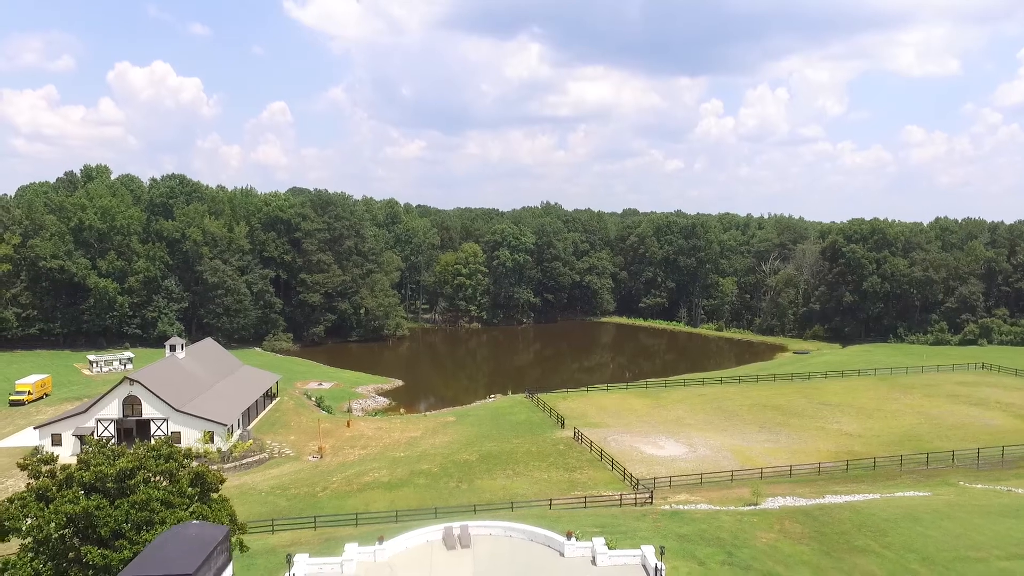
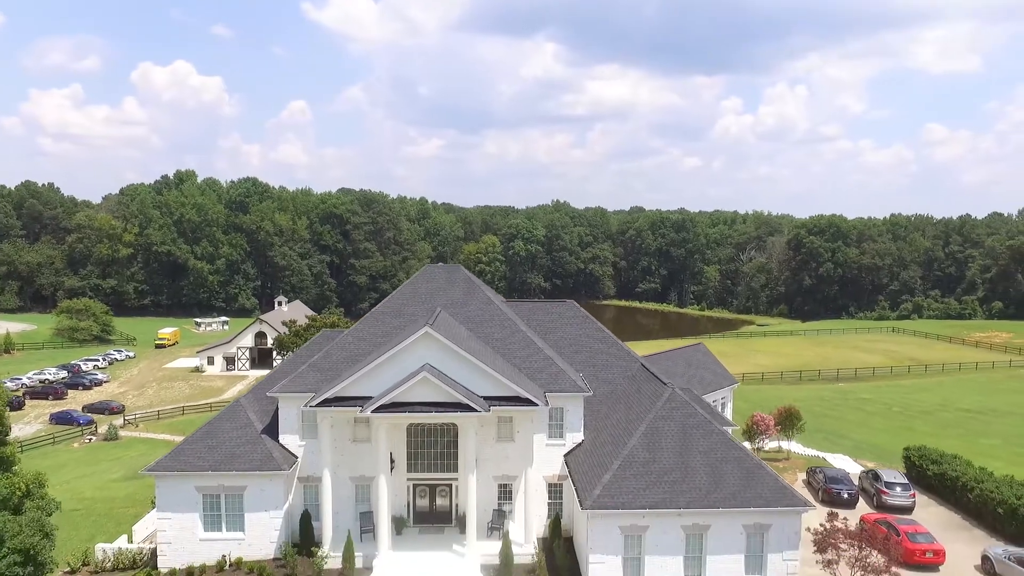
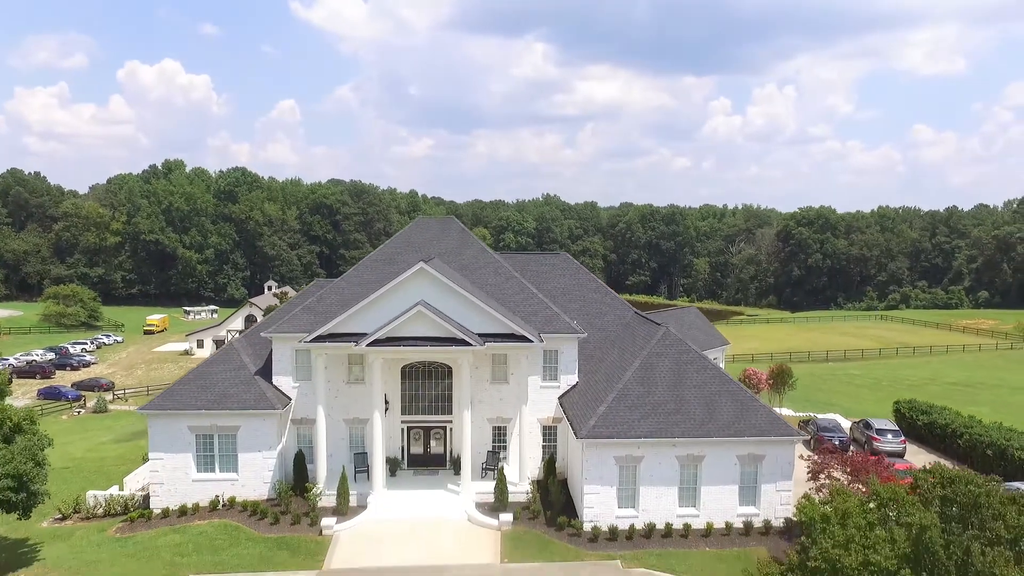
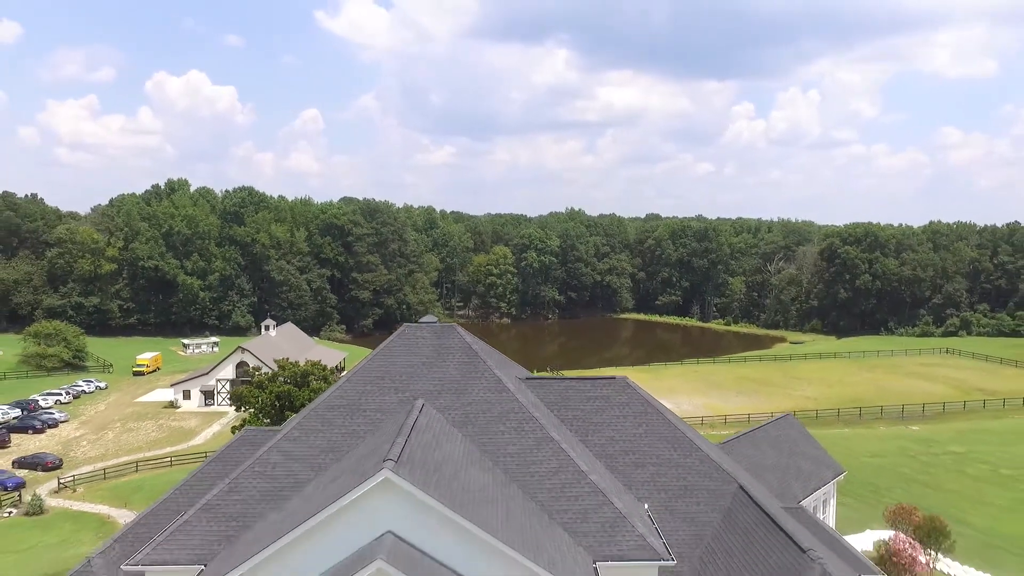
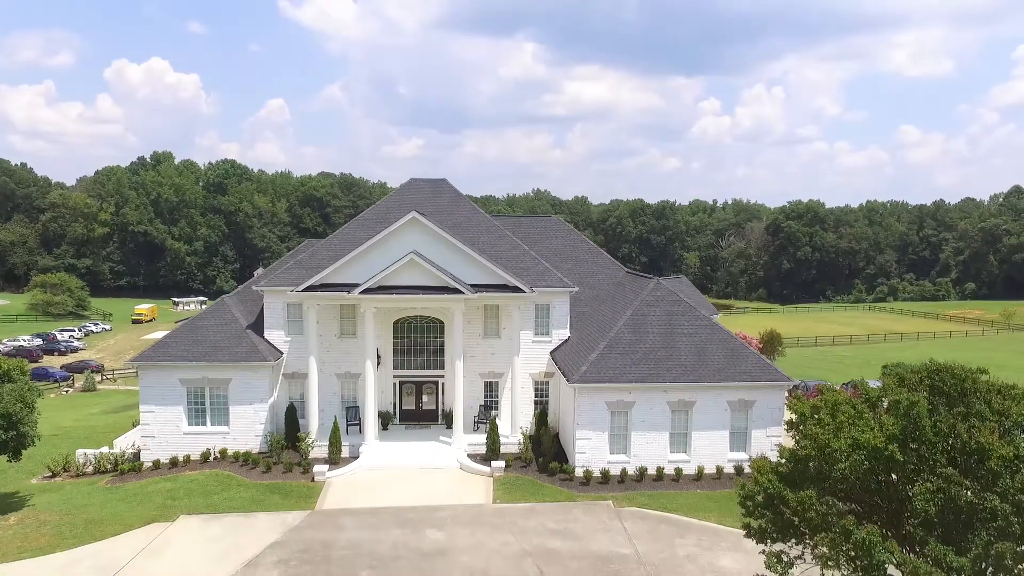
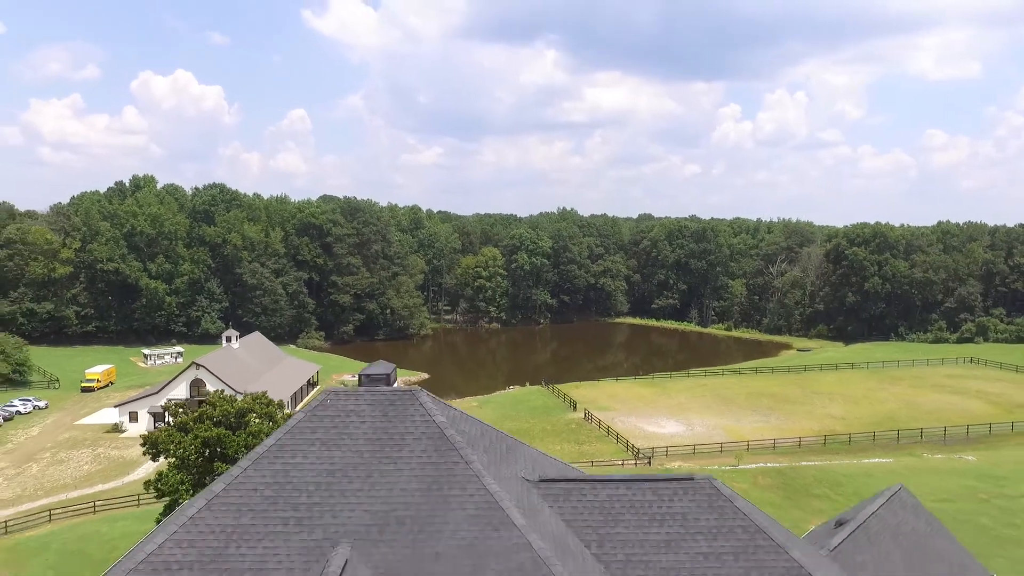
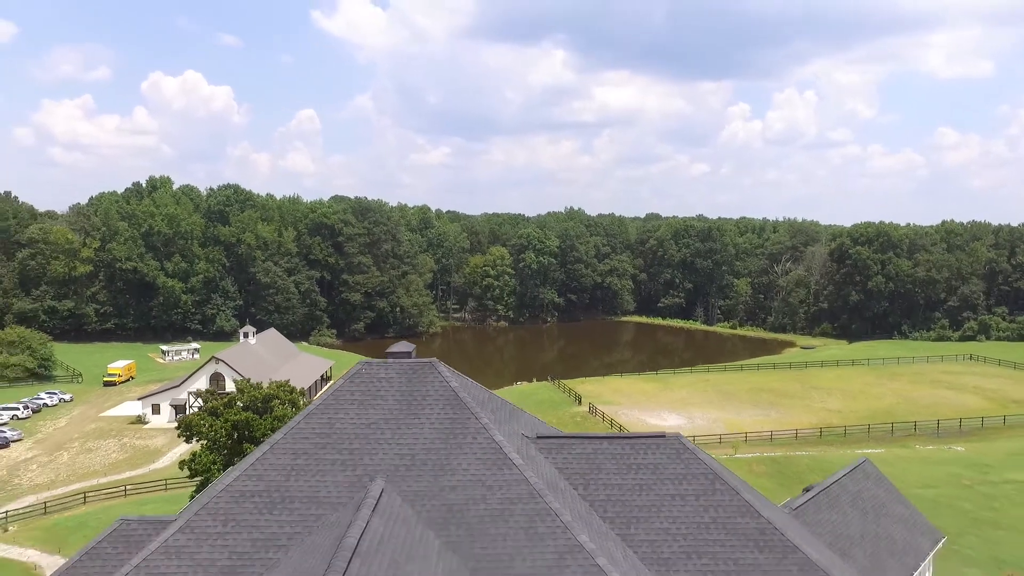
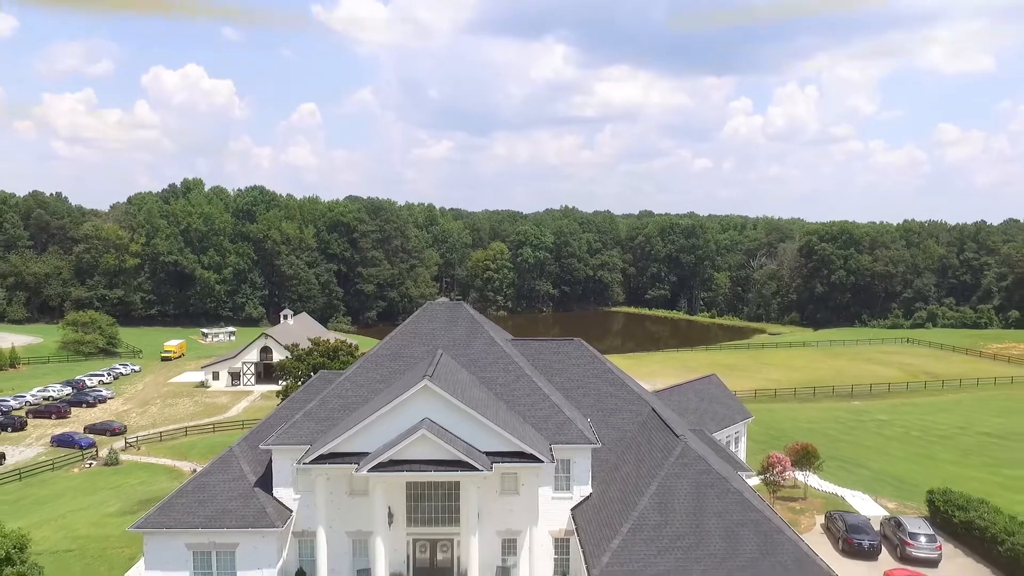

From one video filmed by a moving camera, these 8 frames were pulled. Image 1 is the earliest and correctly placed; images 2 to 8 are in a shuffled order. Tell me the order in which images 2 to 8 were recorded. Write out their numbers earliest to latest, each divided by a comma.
6, 7, 4, 8, 2, 3, 5
